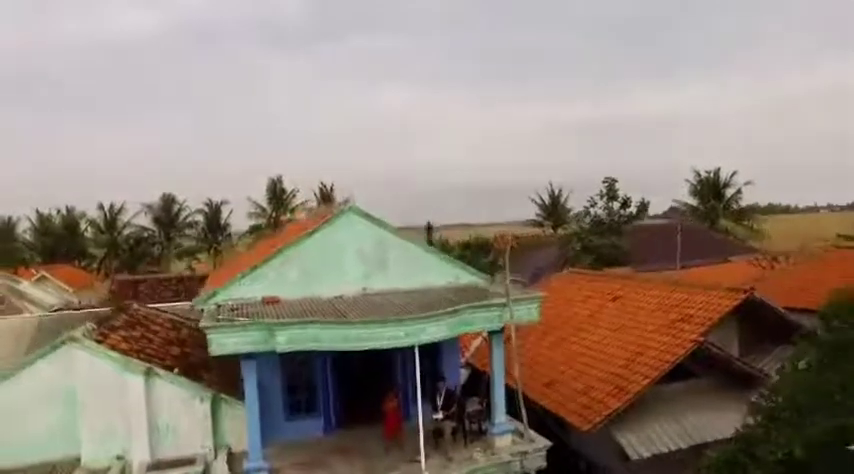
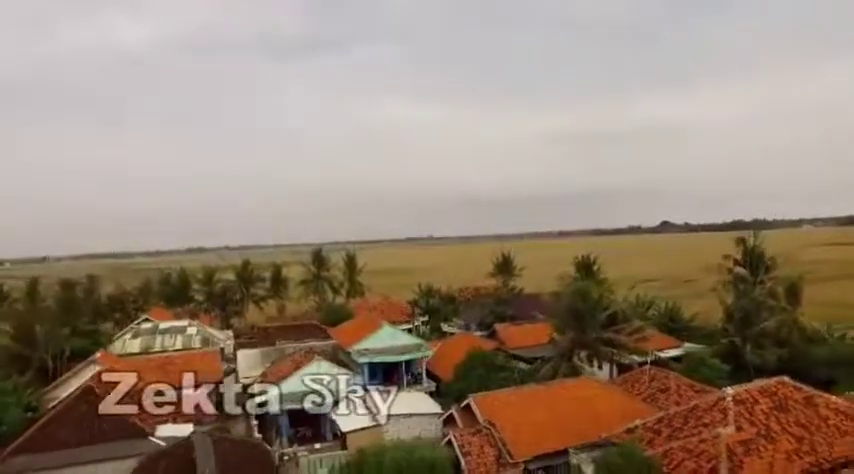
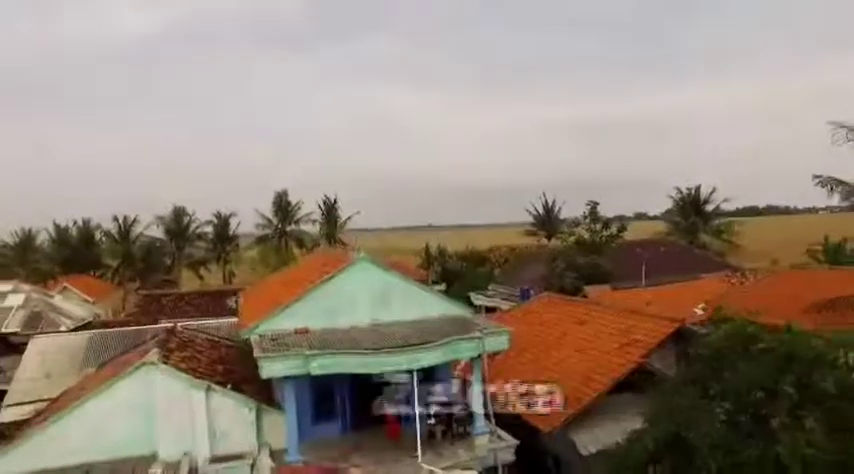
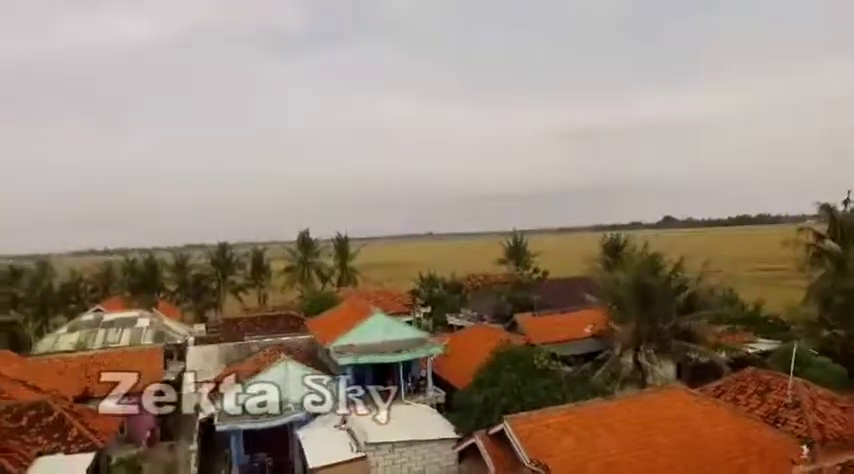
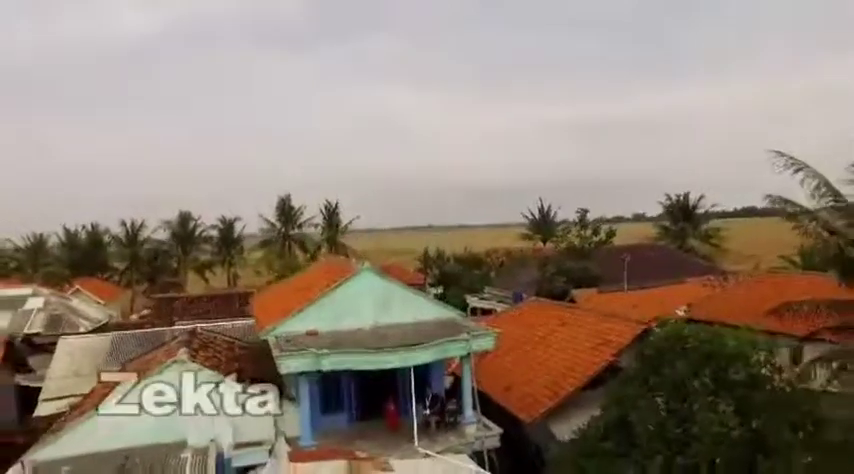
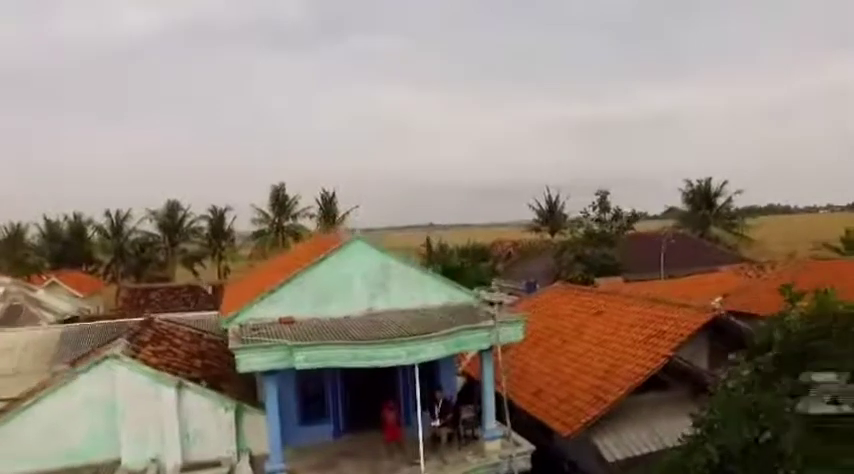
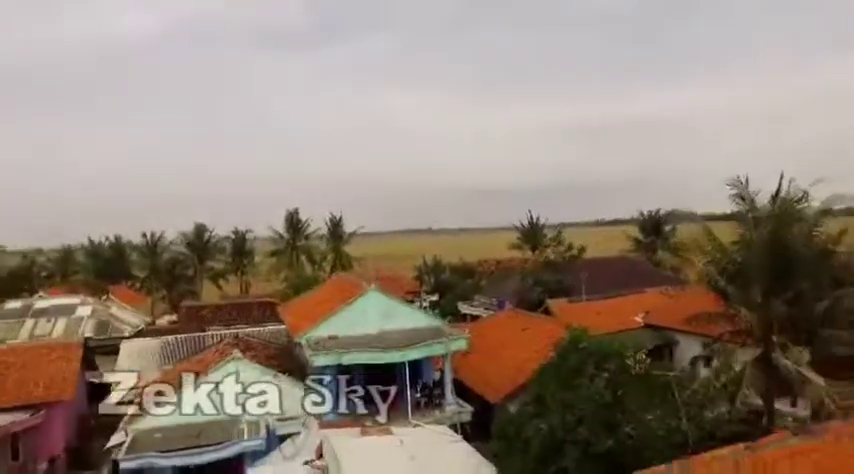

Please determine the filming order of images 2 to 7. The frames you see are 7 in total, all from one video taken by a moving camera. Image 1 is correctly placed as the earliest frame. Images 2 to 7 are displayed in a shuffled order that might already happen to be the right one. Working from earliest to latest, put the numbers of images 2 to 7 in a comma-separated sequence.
6, 3, 5, 7, 4, 2
